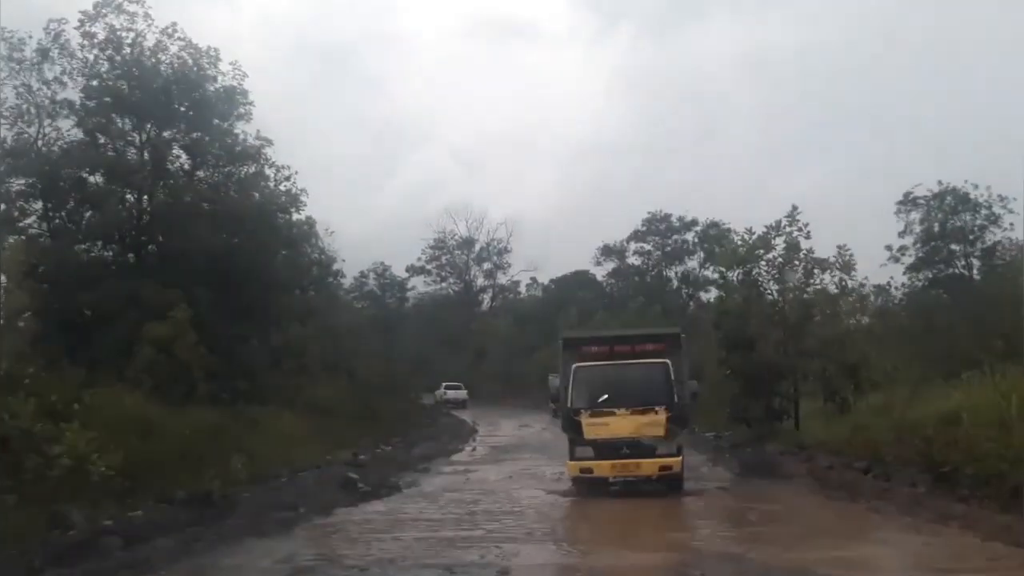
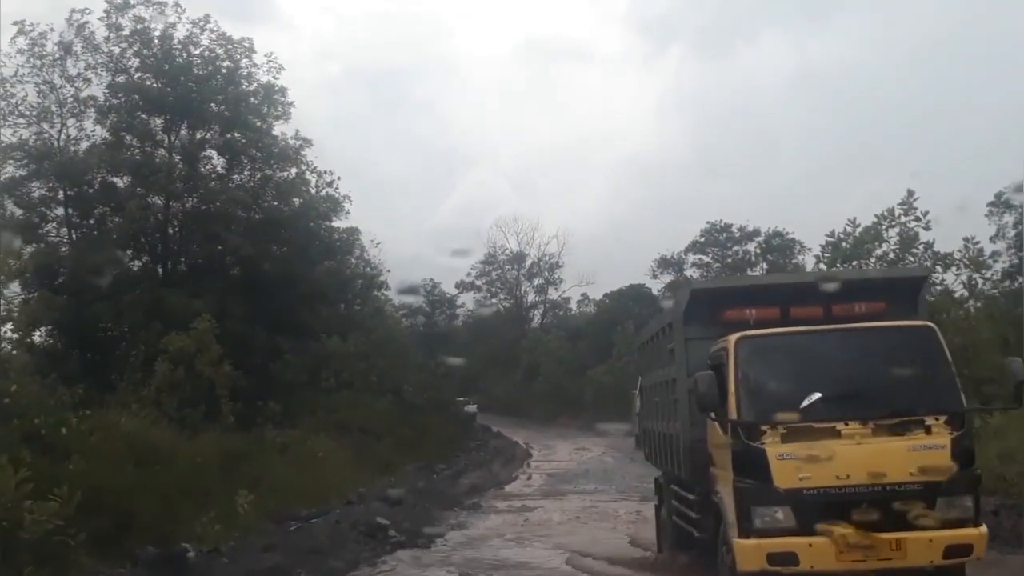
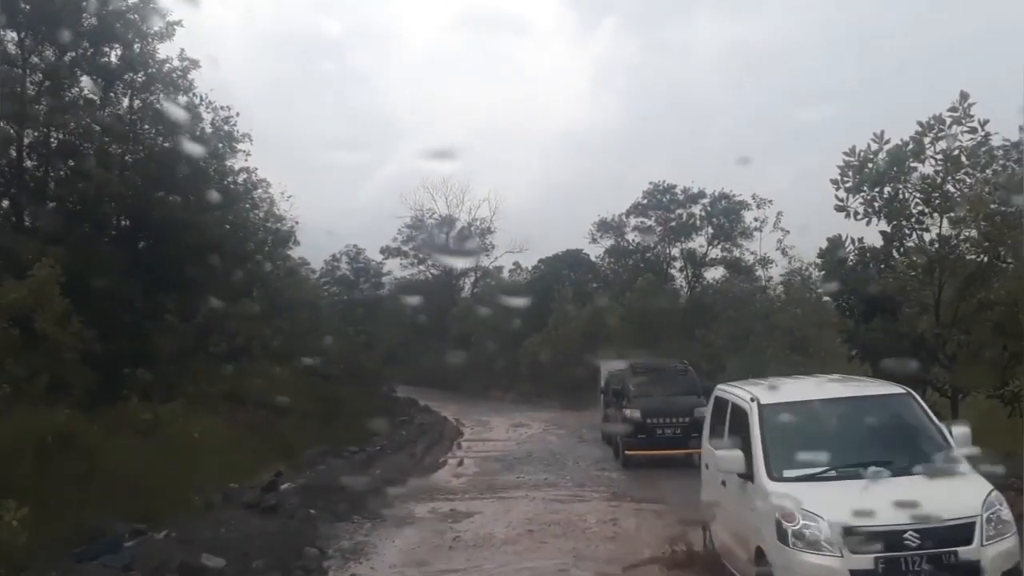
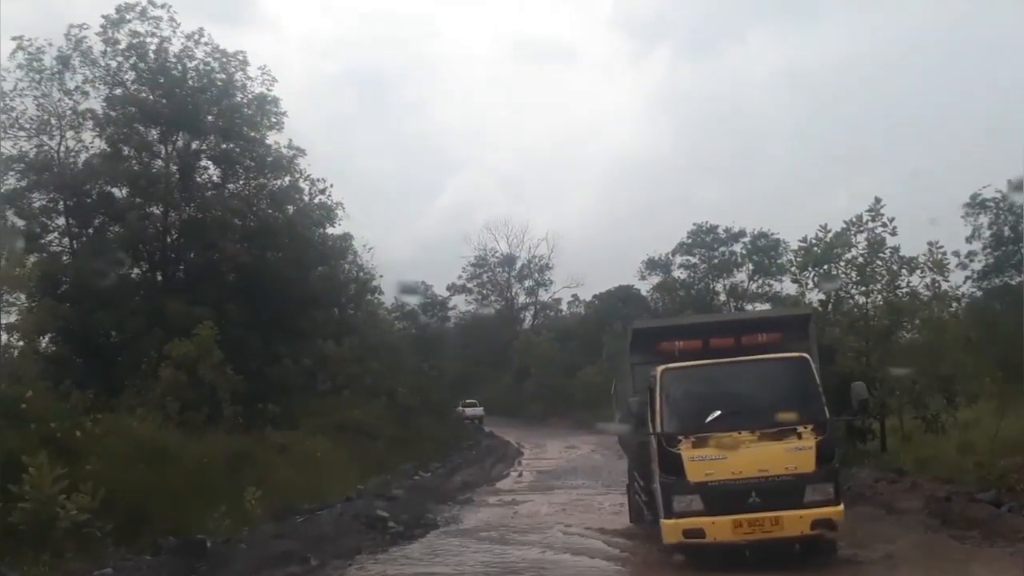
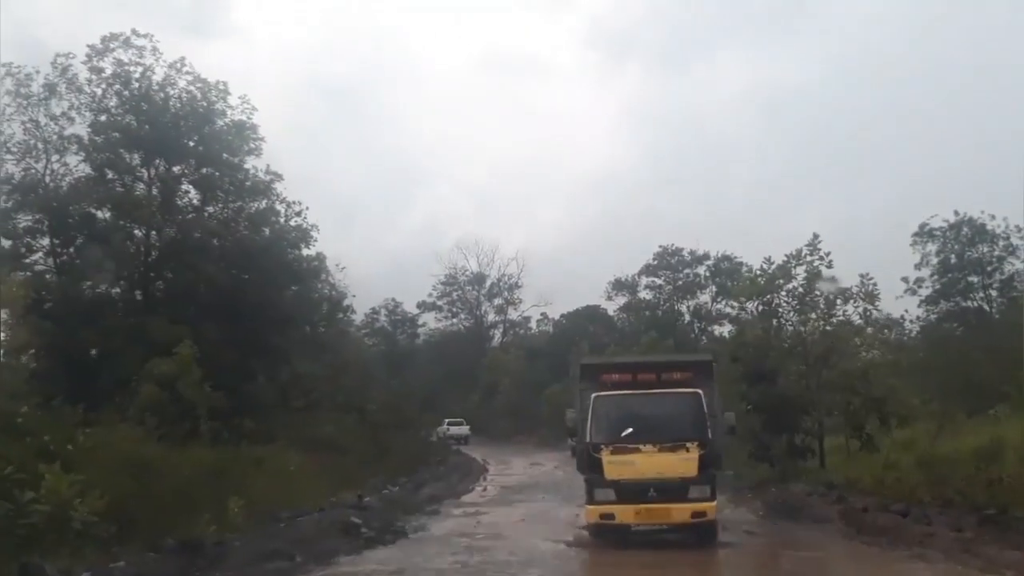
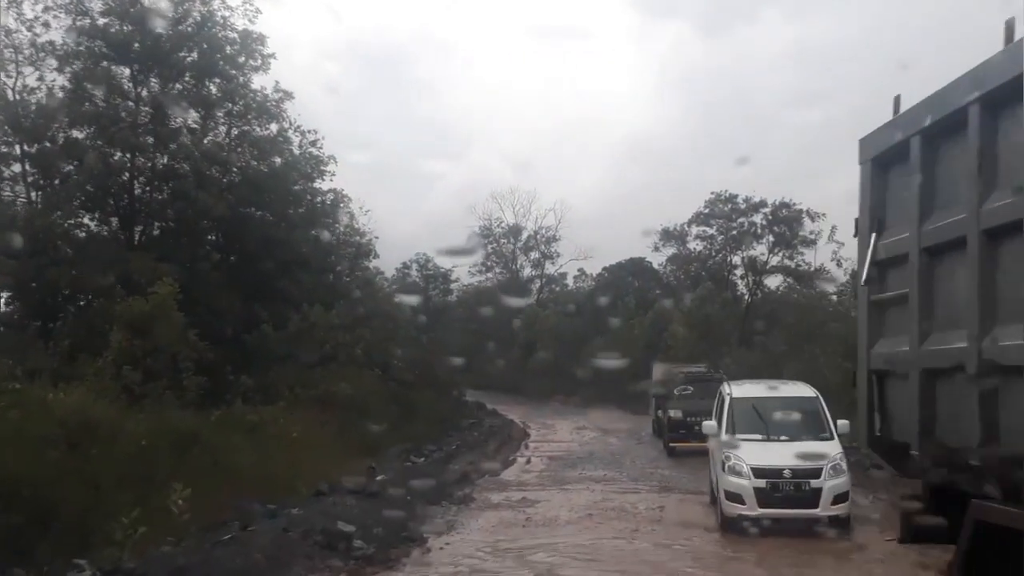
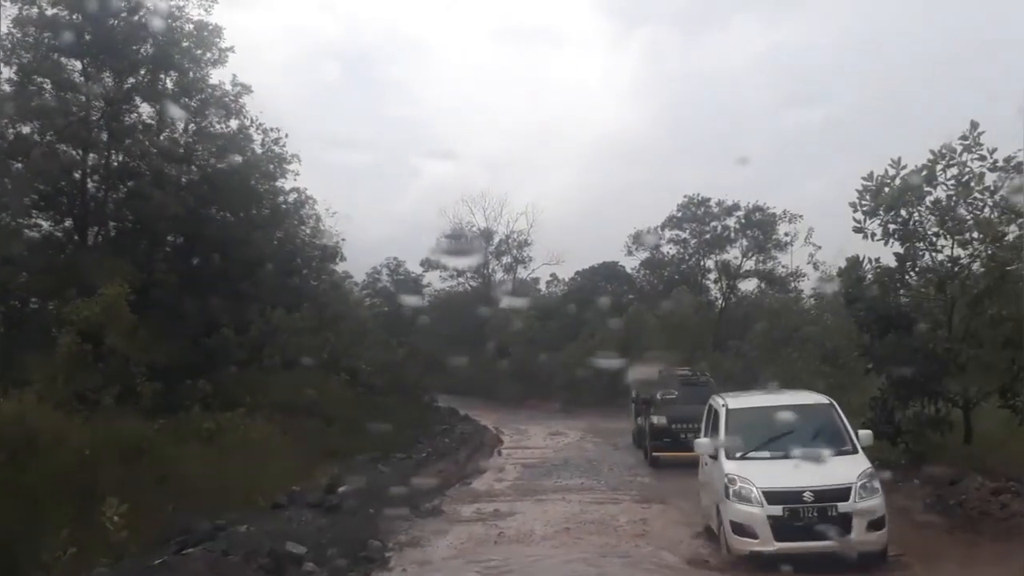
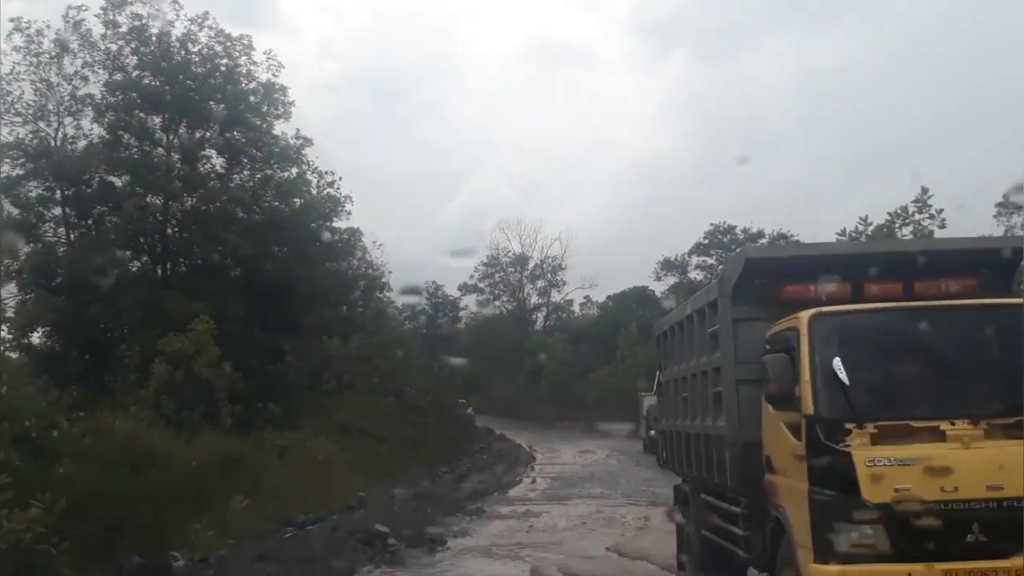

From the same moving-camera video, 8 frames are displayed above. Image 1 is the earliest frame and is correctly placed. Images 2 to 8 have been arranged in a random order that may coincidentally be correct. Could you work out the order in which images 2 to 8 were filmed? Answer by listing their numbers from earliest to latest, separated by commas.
5, 4, 2, 8, 6, 7, 3
